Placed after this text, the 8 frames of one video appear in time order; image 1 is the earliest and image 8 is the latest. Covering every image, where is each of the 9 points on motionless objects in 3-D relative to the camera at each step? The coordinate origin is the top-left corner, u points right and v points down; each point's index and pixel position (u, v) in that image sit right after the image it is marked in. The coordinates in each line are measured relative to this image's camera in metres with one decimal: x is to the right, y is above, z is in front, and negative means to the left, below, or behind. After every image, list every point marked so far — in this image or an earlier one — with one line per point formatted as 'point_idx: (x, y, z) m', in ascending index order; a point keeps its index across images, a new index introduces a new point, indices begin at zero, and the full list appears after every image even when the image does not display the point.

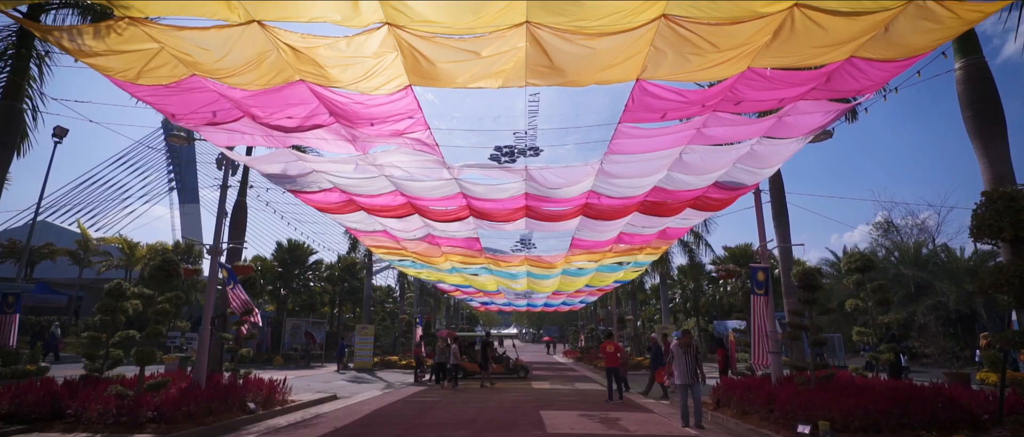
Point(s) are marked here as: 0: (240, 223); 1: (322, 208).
0: (-7.8, -0.1, +17.3) m
1: (-4.4, +0.3, +14.0) m
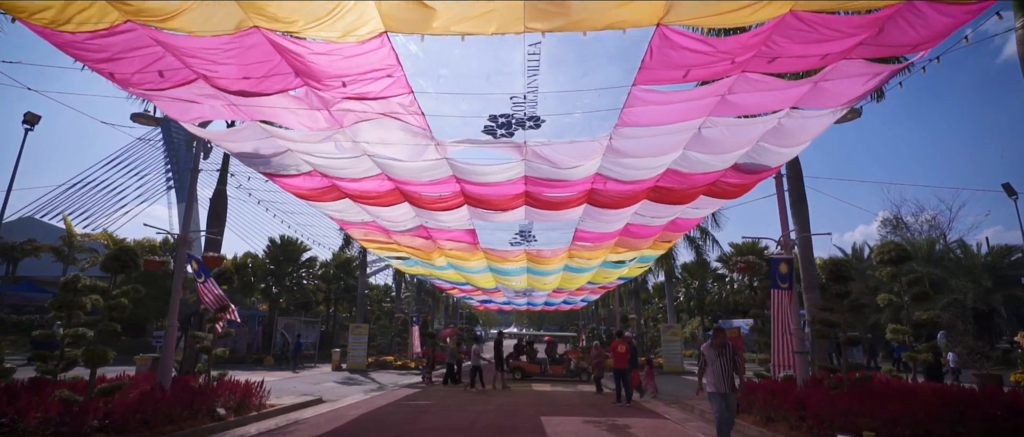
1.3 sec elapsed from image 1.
0: (-7.8, +0.1, +16.1) m
1: (-4.5, +0.5, +12.9) m
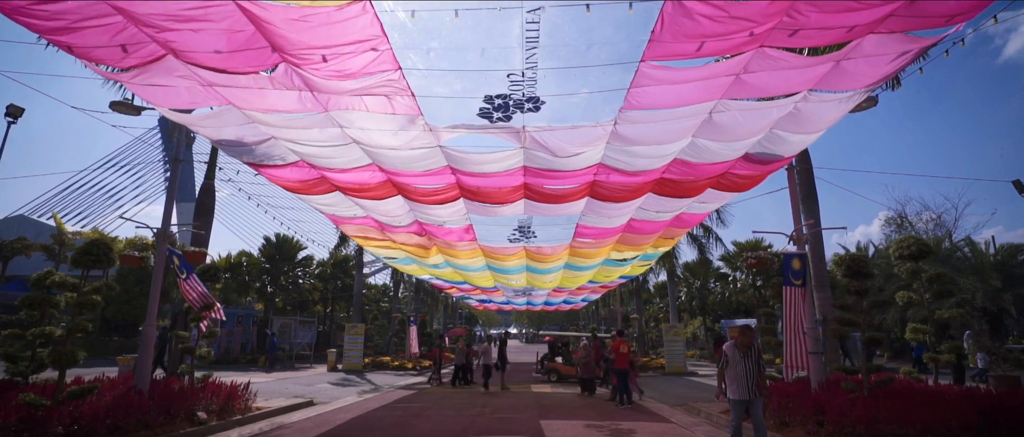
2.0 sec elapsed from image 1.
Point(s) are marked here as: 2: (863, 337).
0: (-7.9, +0.3, +15.5) m
1: (-4.5, +0.6, +12.3) m
2: (+5.7, -1.9, +9.7) m
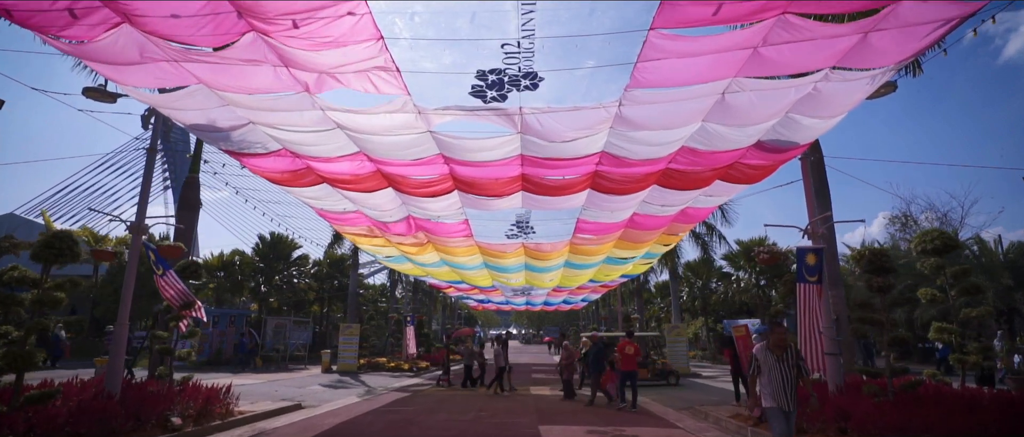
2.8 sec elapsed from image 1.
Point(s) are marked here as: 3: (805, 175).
0: (-7.9, +0.4, +14.8) m
1: (-4.6, +0.8, +11.6) m
2: (+5.6, -1.8, +9.0) m
3: (+5.6, +0.8, +11.5) m
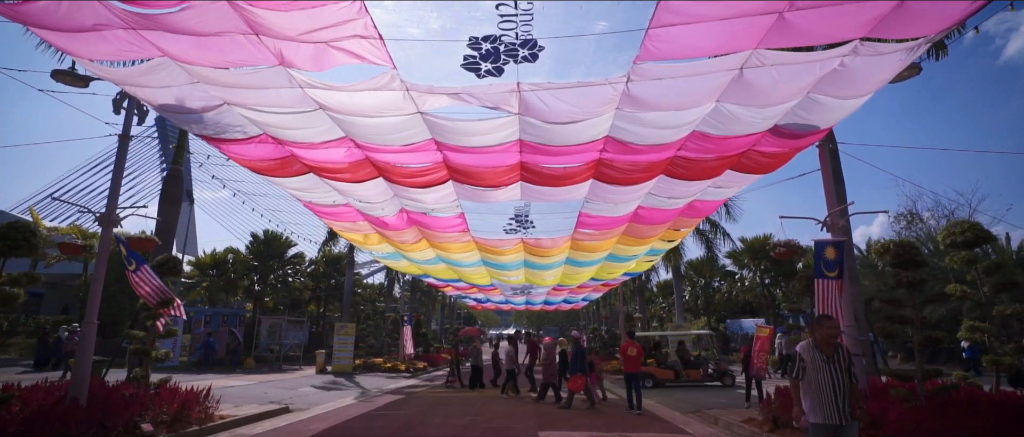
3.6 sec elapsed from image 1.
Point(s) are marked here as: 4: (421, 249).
0: (-8.0, +0.5, +14.1) m
1: (-4.6, +0.9, +10.9) m
2: (+5.6, -1.6, +8.3) m
3: (+5.6, +1.0, +10.8) m
4: (-2.6, -0.9, +17.6) m
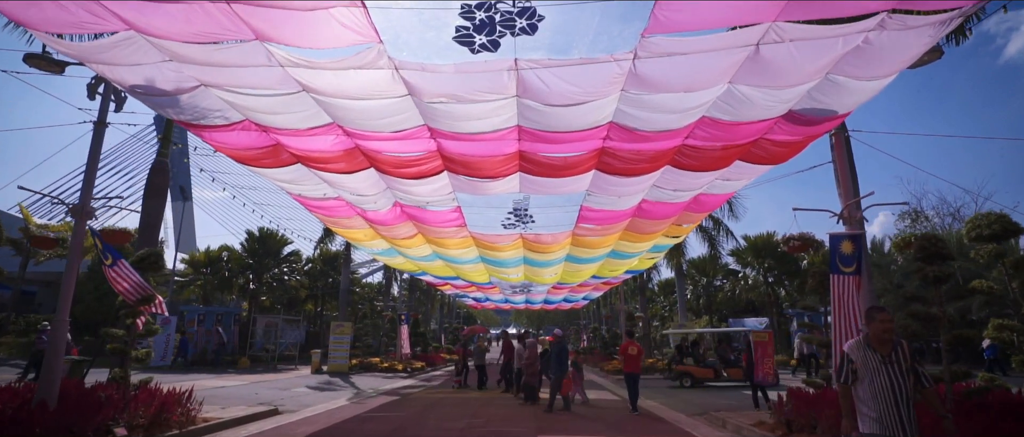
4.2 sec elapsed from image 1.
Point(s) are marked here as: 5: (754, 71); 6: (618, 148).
0: (-8.0, +0.7, +13.6) m
1: (-4.6, +1.1, +10.3) m
2: (+5.6, -1.5, +7.7) m
3: (+5.6, +1.1, +10.3) m
4: (-2.7, -0.7, +17.0) m
5: (+2.9, +1.7, +7.2) m
6: (+1.7, +1.1, +9.4) m
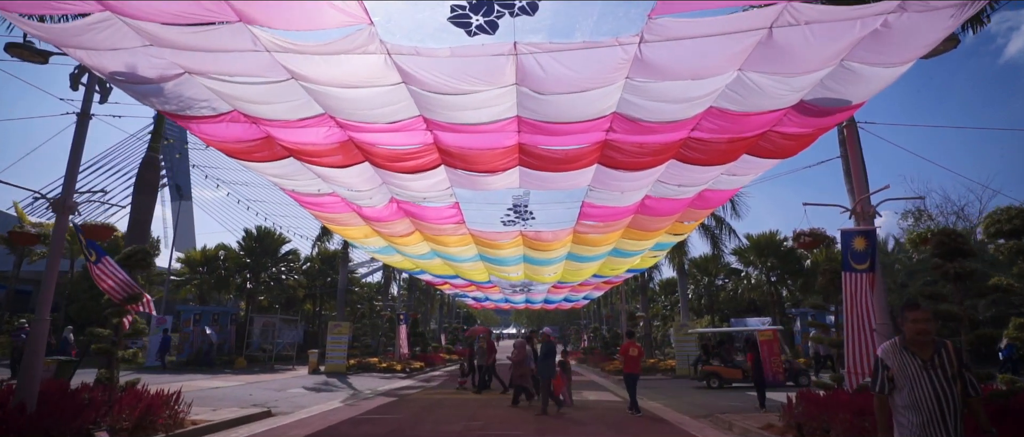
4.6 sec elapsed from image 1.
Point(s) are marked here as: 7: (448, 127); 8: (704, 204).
0: (-8.0, +0.7, +13.2) m
1: (-4.6, +1.1, +10.0) m
2: (+5.5, -1.4, +7.4) m
3: (+5.5, +1.2, +9.9) m
4: (-2.7, -0.7, +16.7) m
5: (+2.9, +1.8, +6.9) m
6: (+1.6, +1.2, +9.0) m
7: (-0.9, +1.3, +8.4) m
8: (+4.3, +0.3, +13.6) m
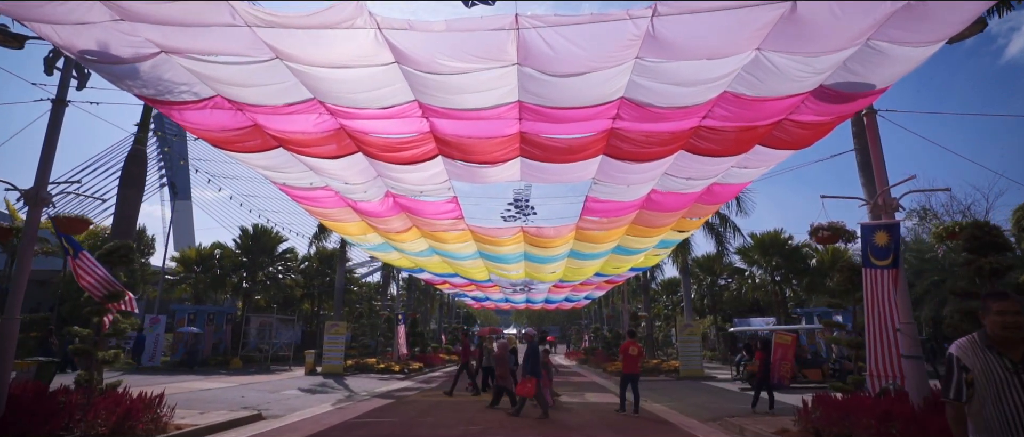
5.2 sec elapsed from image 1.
0: (-8.0, +0.8, +12.7) m
1: (-4.6, +1.2, +9.5) m
2: (+5.6, -1.3, +6.9) m
3: (+5.6, +1.3, +9.4) m
4: (-2.7, -0.6, +16.2) m
5: (+2.9, +1.9, +6.3) m
6: (+1.7, +1.3, +8.5) m
7: (-0.9, +1.4, +7.9) m
8: (+4.4, +0.4, +13.1) m
